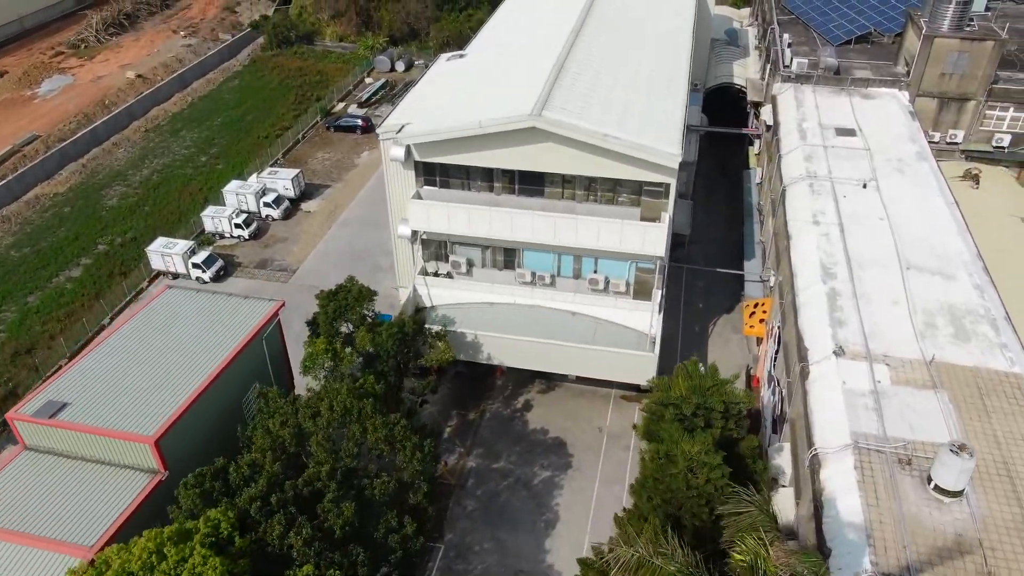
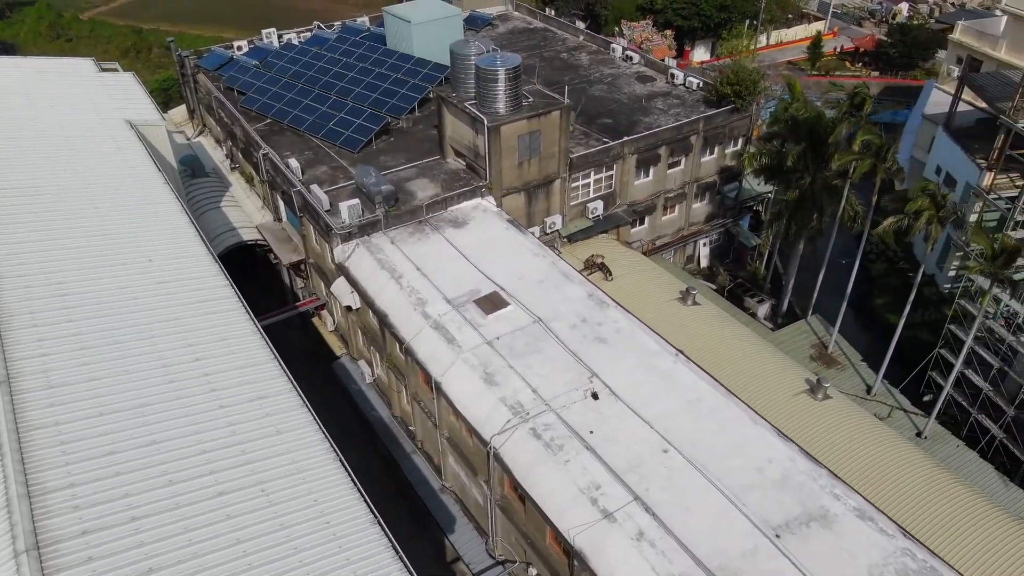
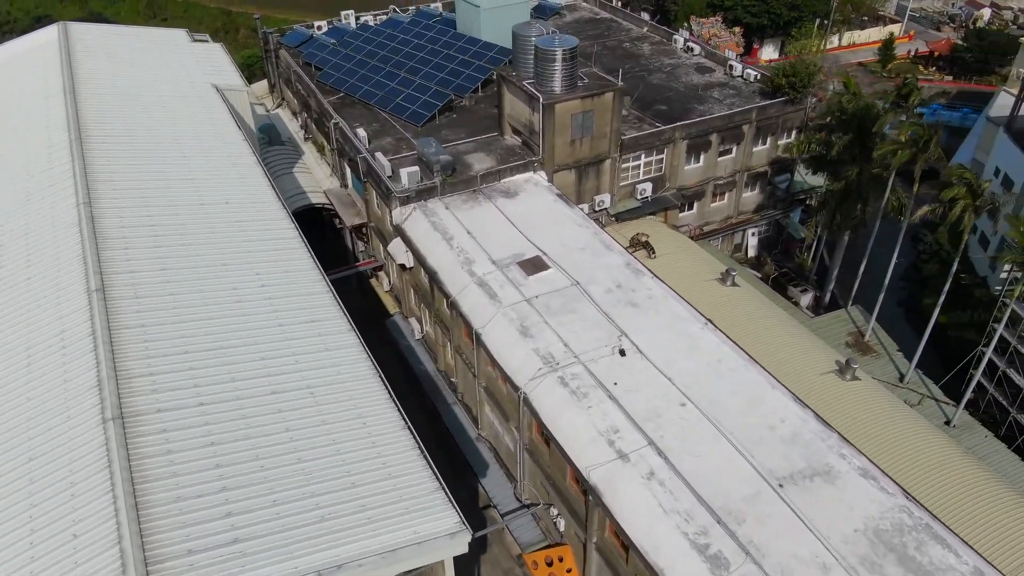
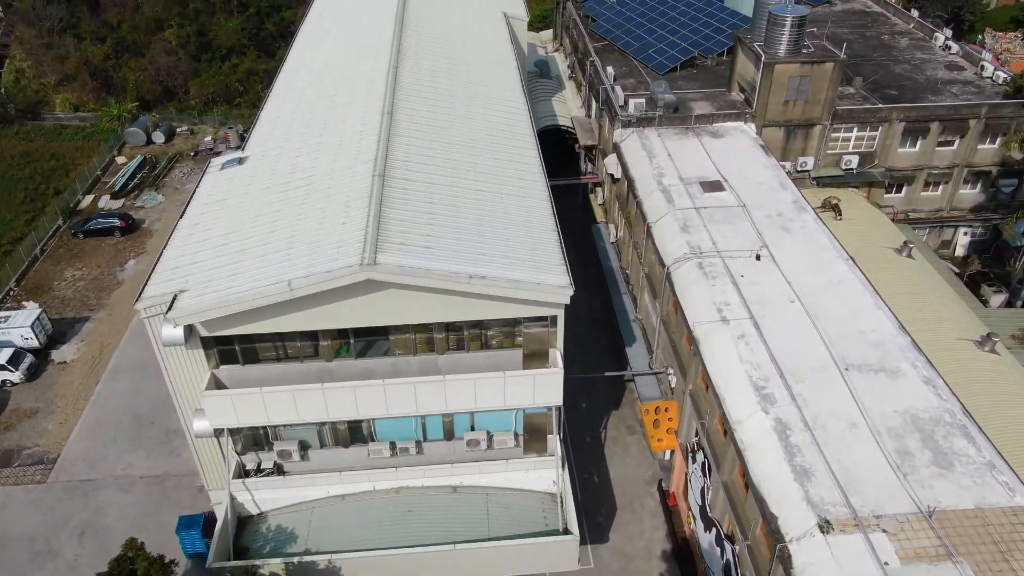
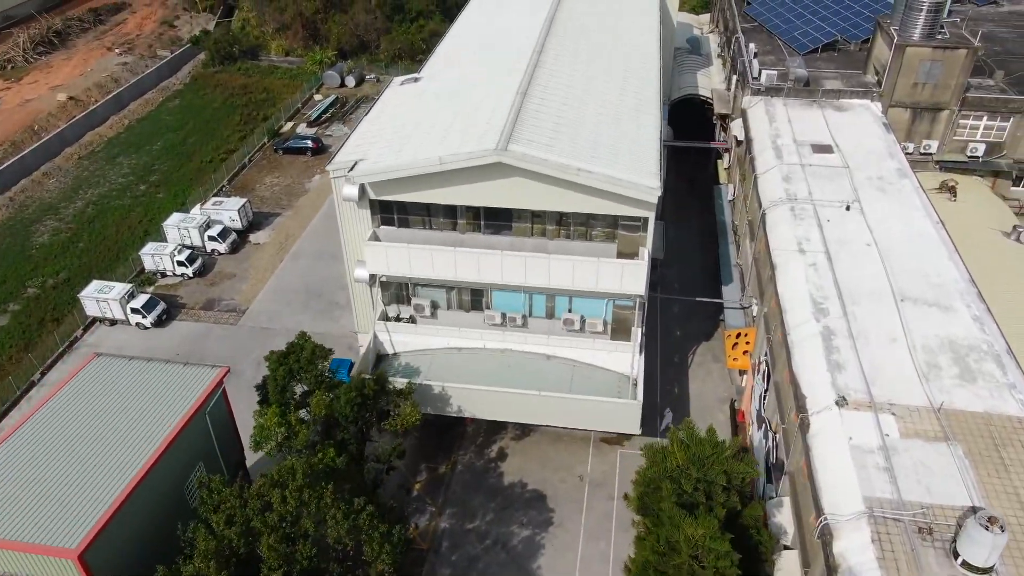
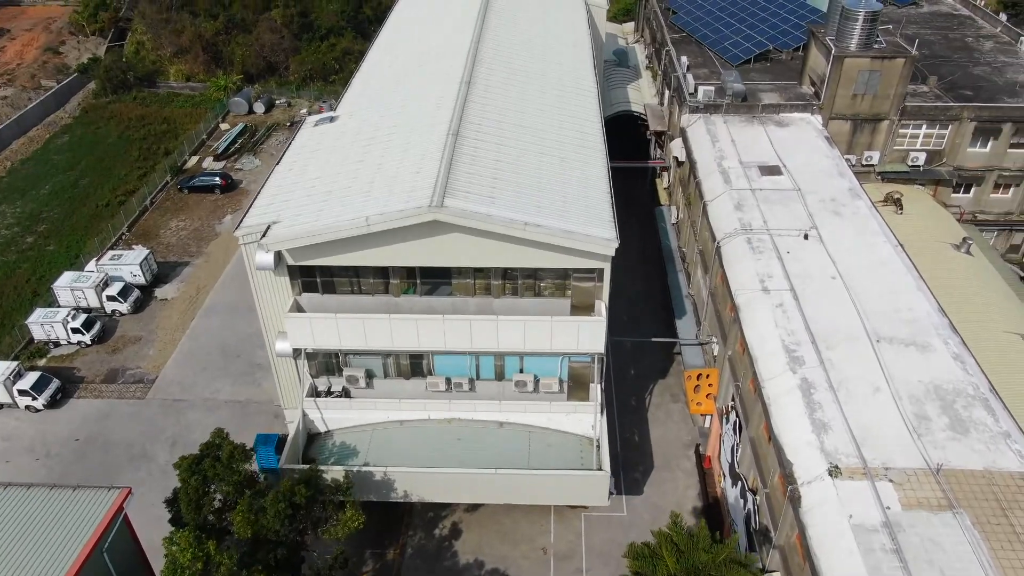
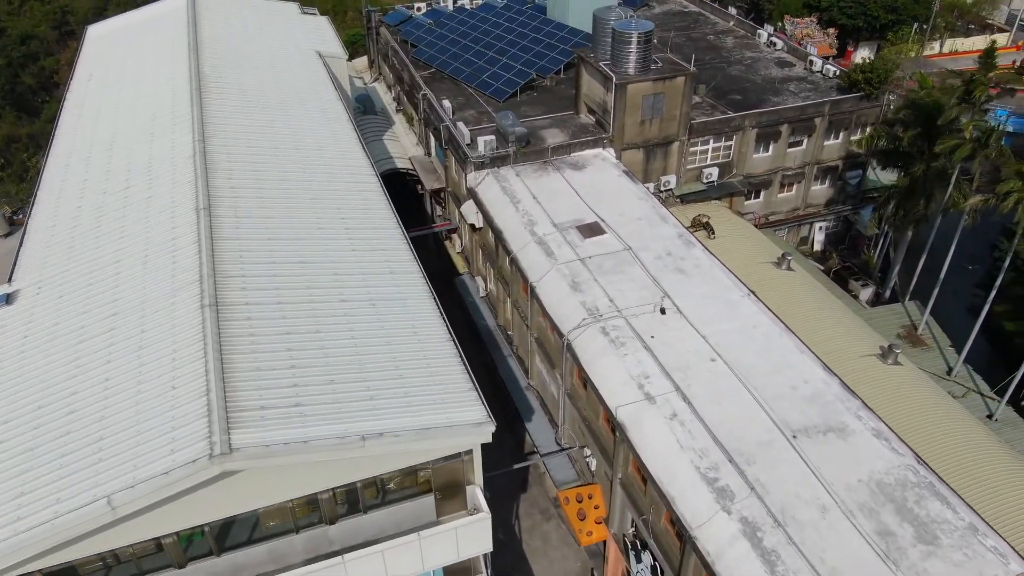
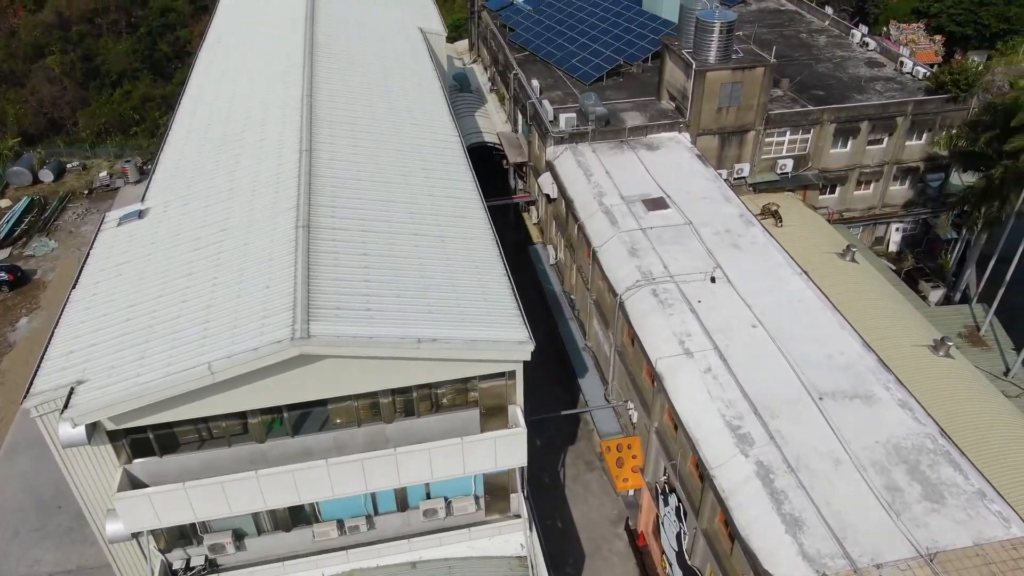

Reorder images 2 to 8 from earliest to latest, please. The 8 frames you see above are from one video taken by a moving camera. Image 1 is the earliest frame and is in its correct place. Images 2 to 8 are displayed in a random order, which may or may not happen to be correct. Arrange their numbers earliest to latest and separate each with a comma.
5, 6, 4, 8, 7, 3, 2
